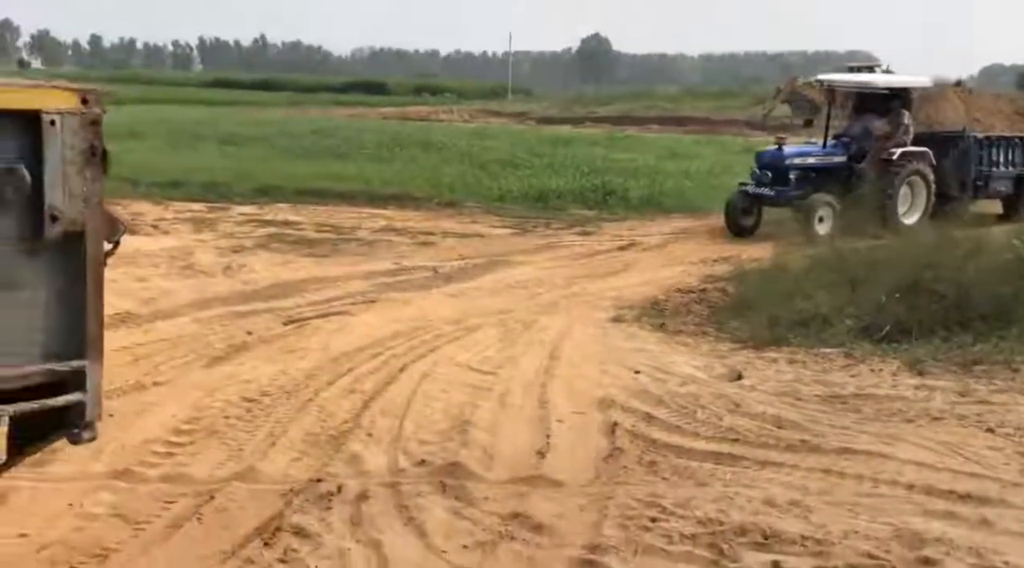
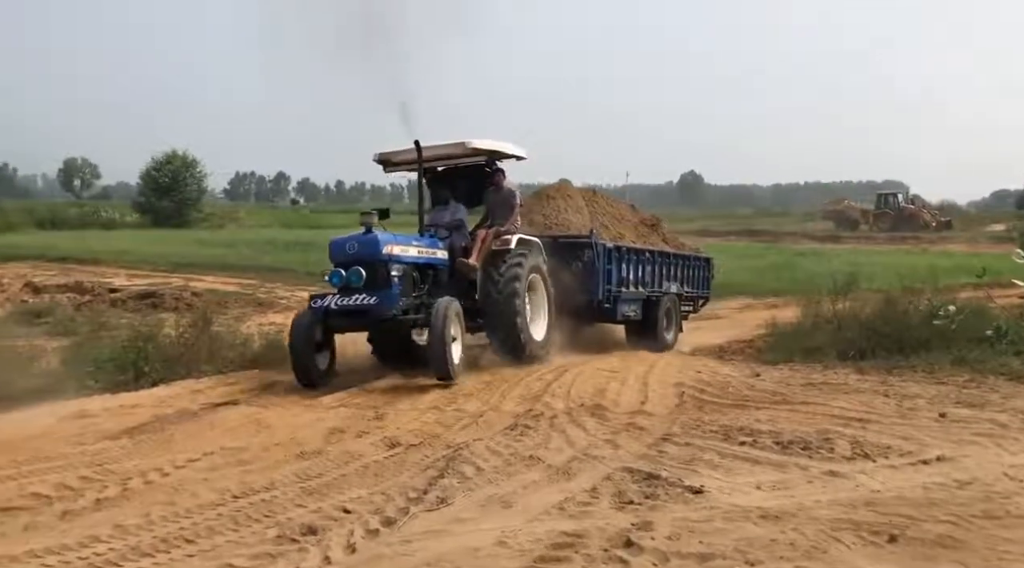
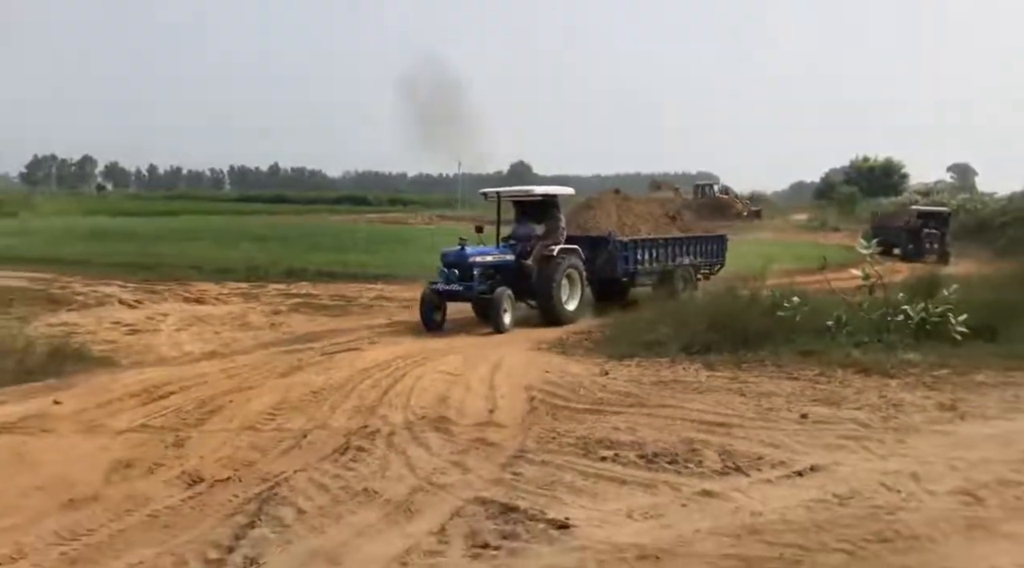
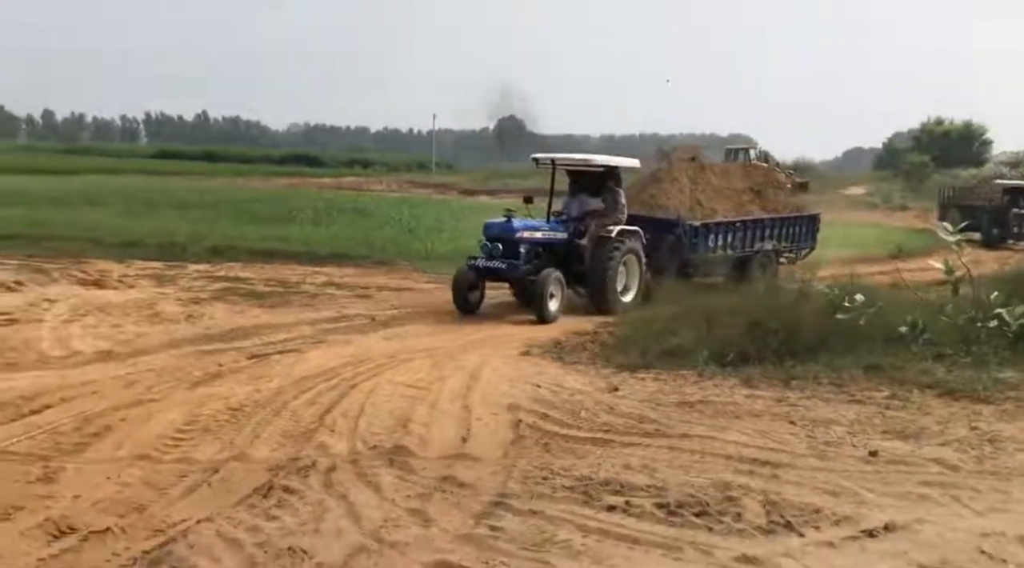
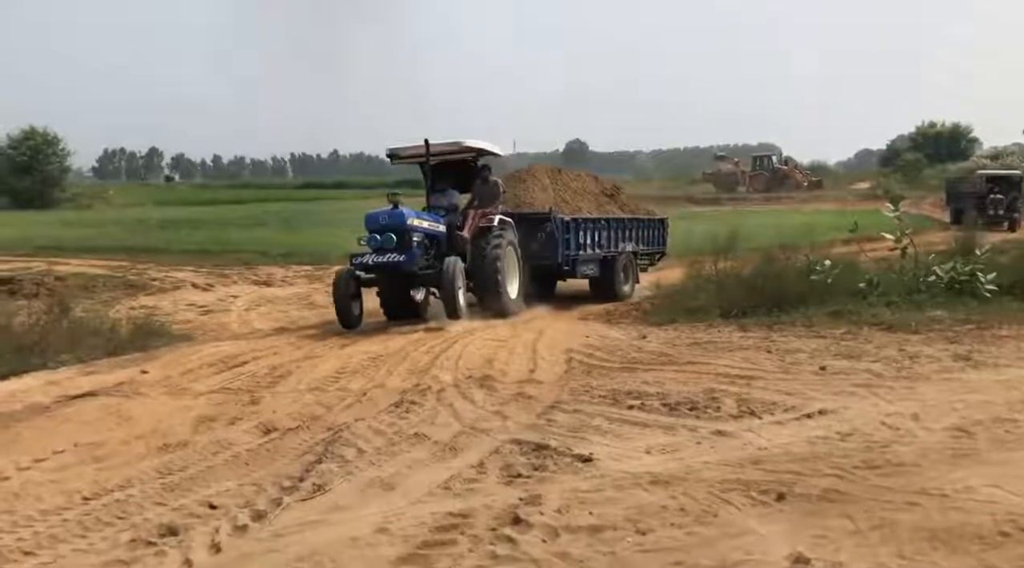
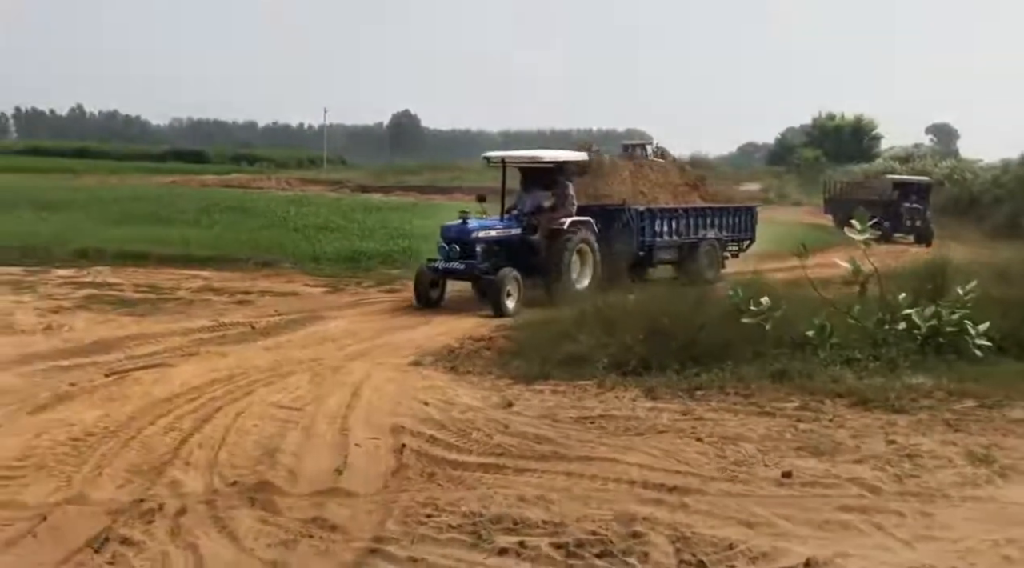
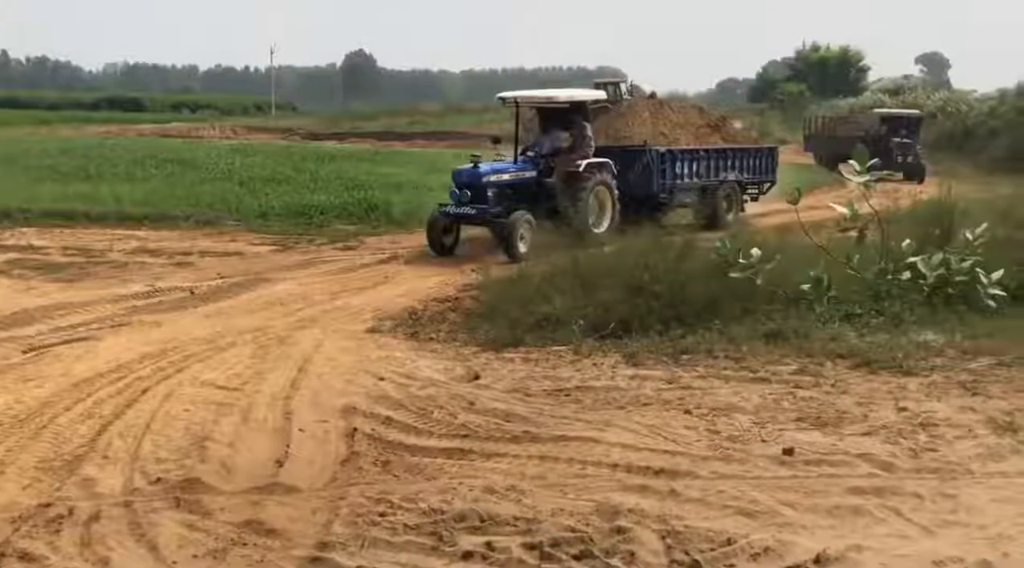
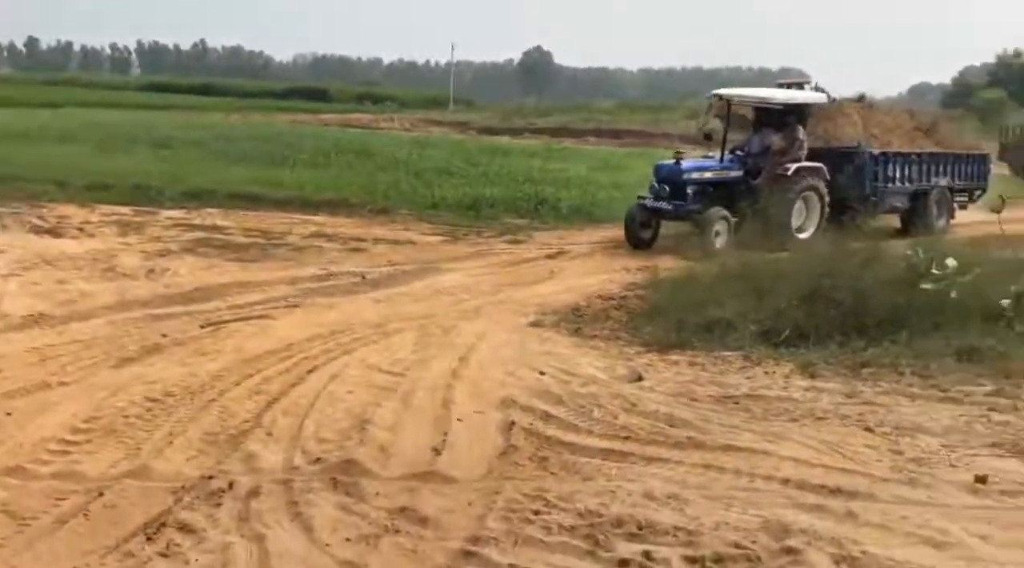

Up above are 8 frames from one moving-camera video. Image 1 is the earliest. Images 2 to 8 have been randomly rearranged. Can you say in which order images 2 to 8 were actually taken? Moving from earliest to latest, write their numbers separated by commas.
8, 7, 6, 4, 3, 5, 2
